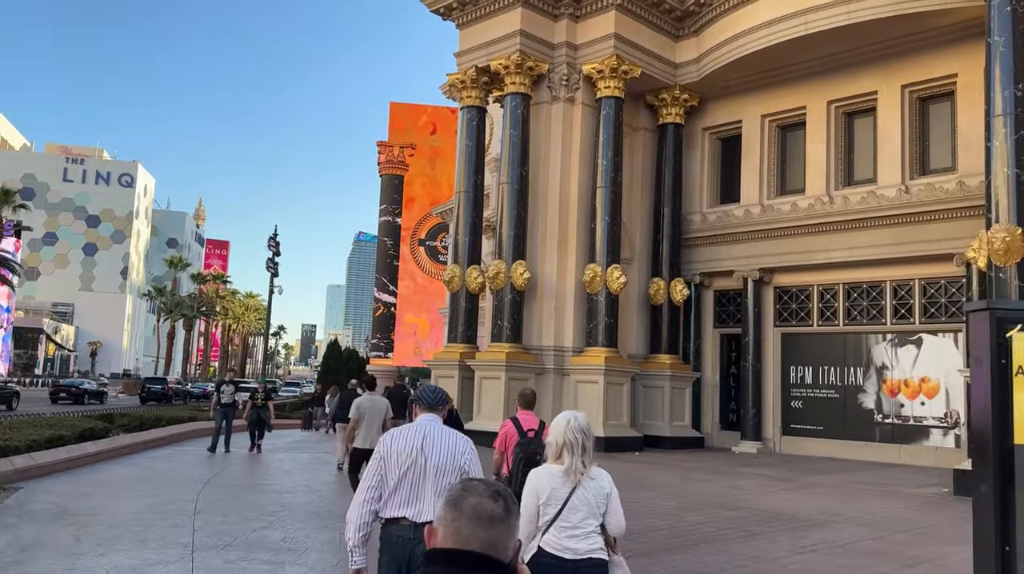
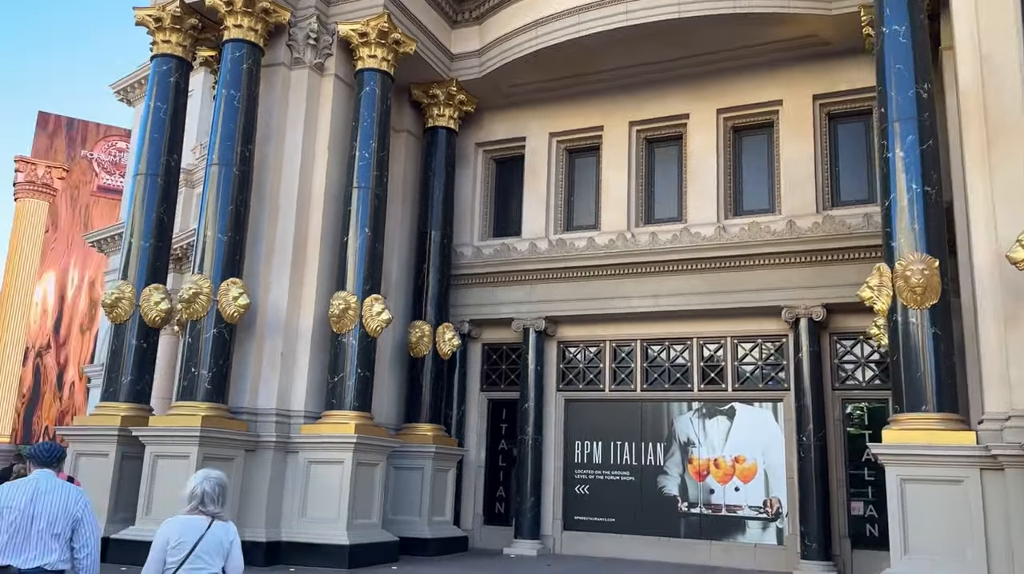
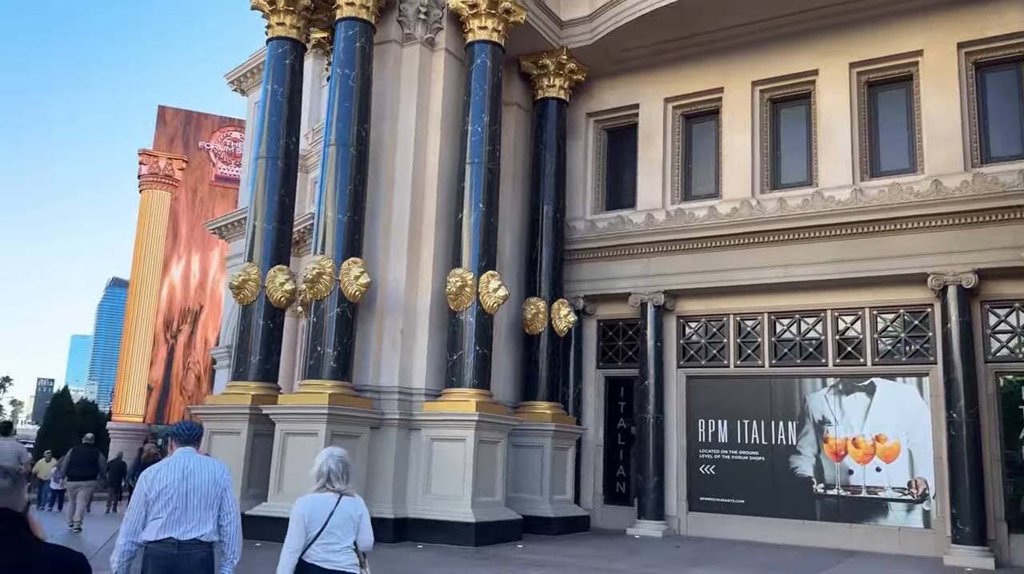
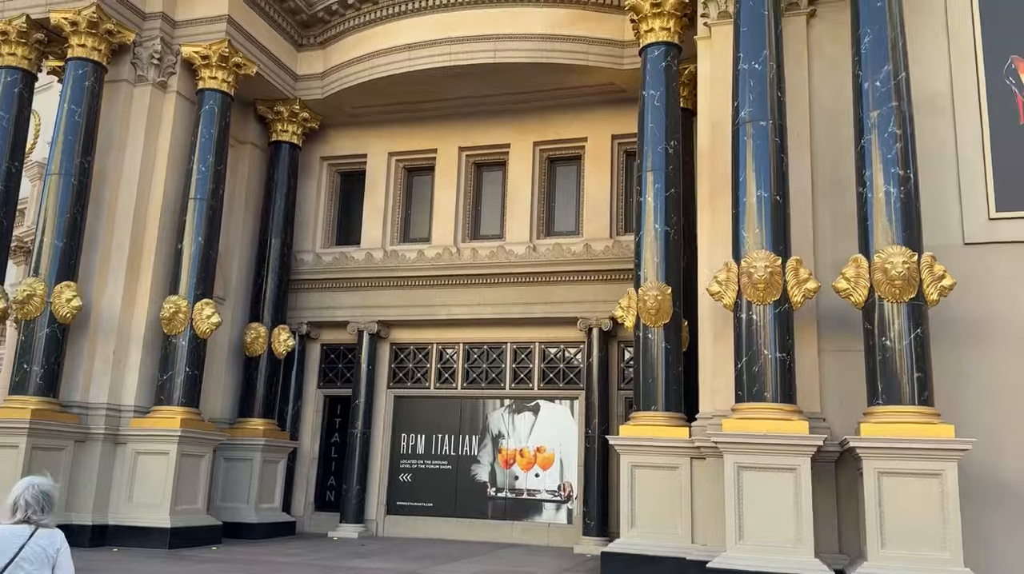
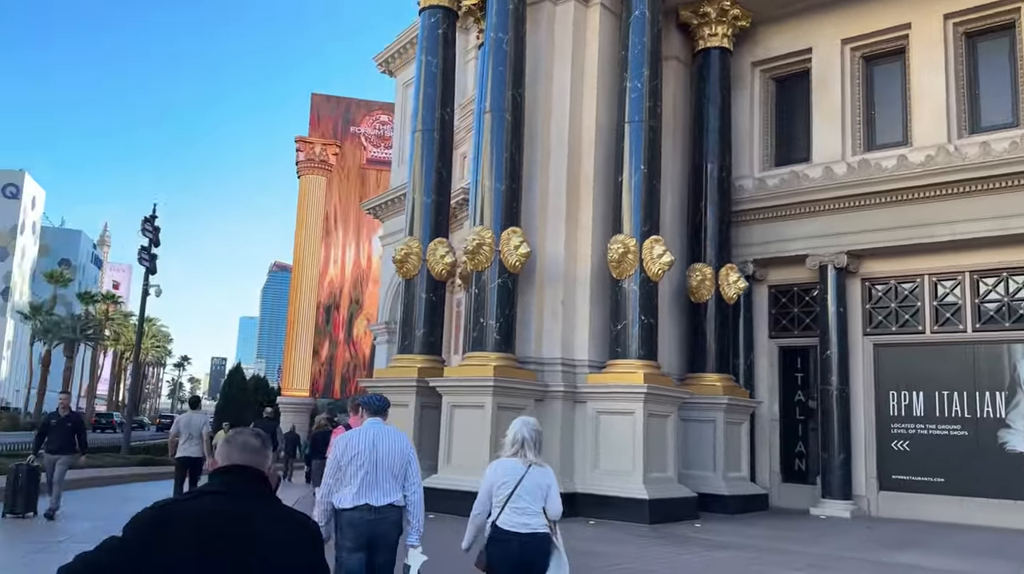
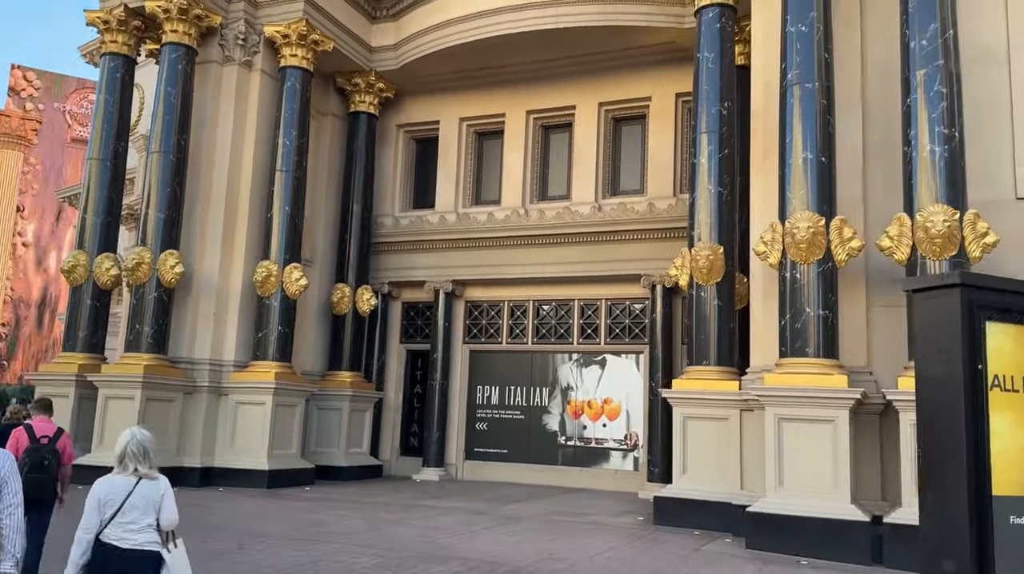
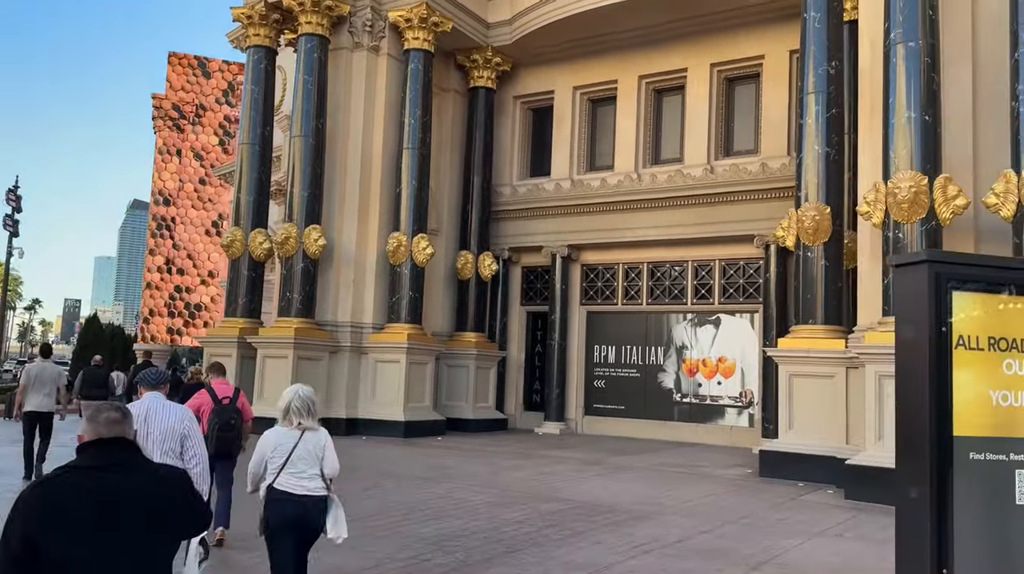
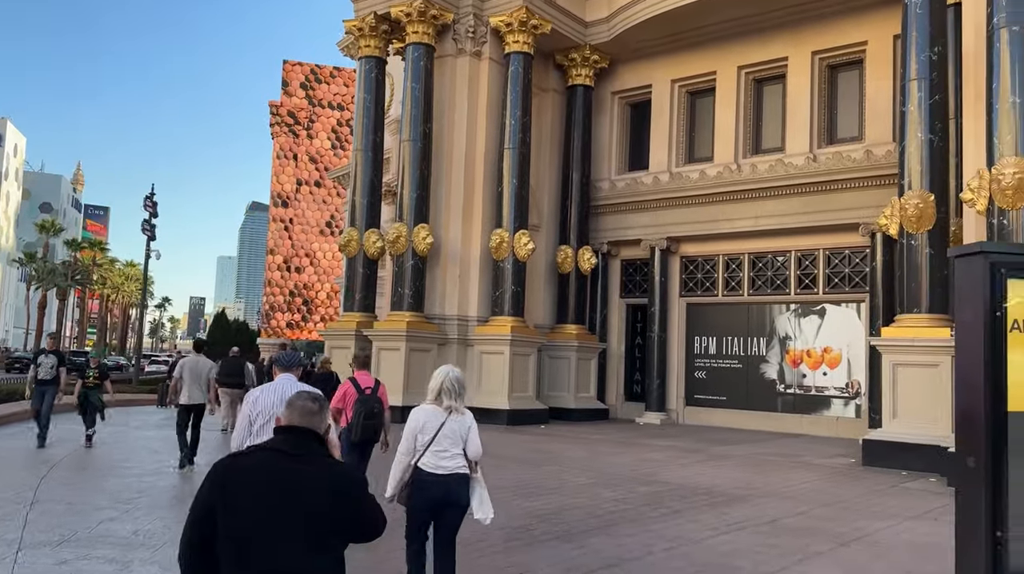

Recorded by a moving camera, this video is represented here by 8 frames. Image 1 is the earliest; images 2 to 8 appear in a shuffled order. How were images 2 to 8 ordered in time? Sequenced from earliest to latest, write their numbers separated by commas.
8, 7, 6, 4, 2, 3, 5
